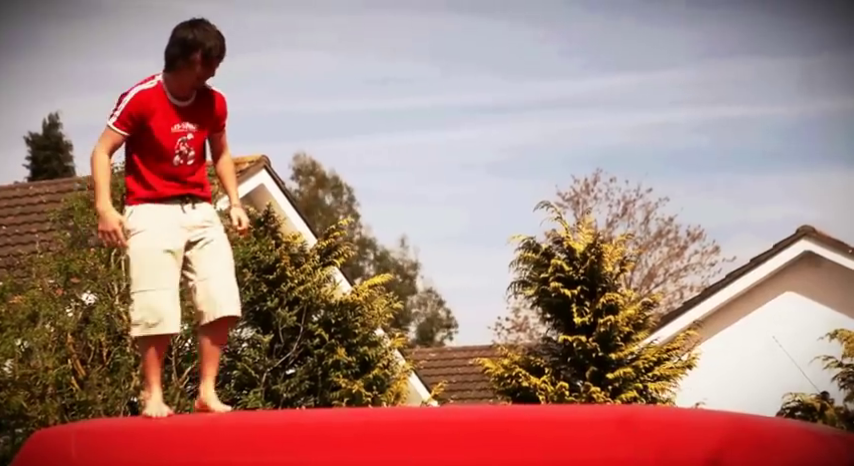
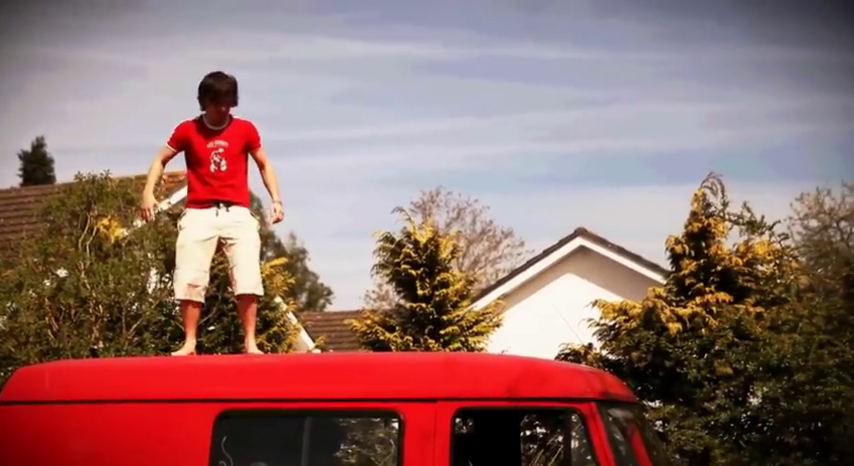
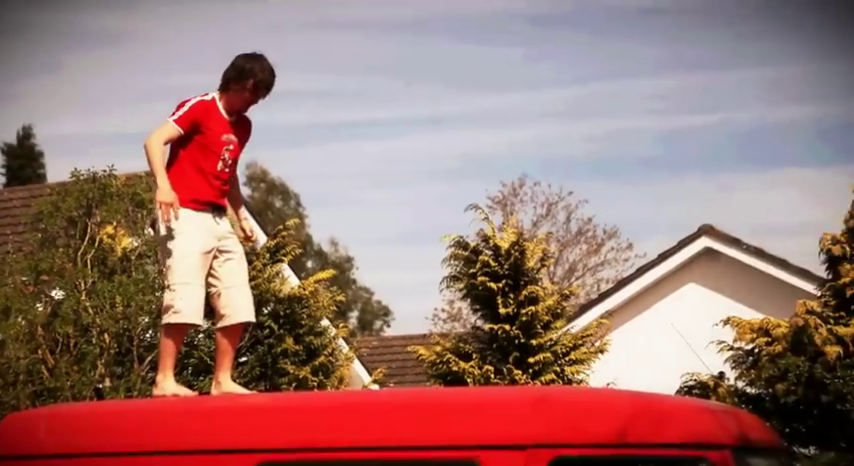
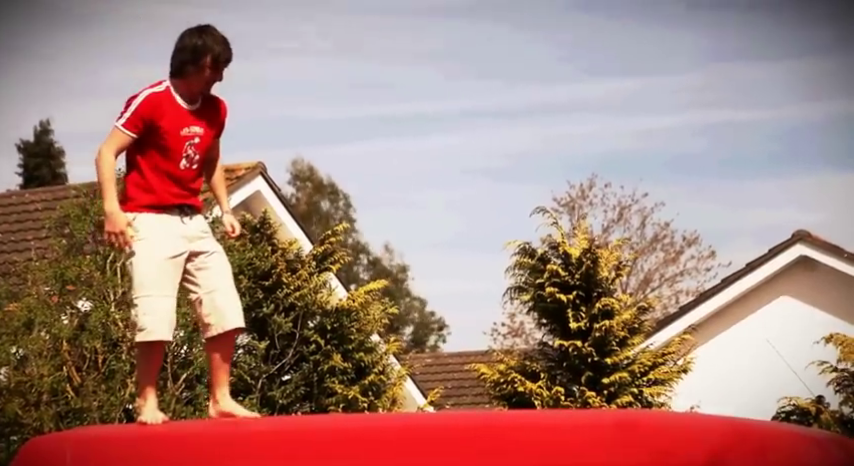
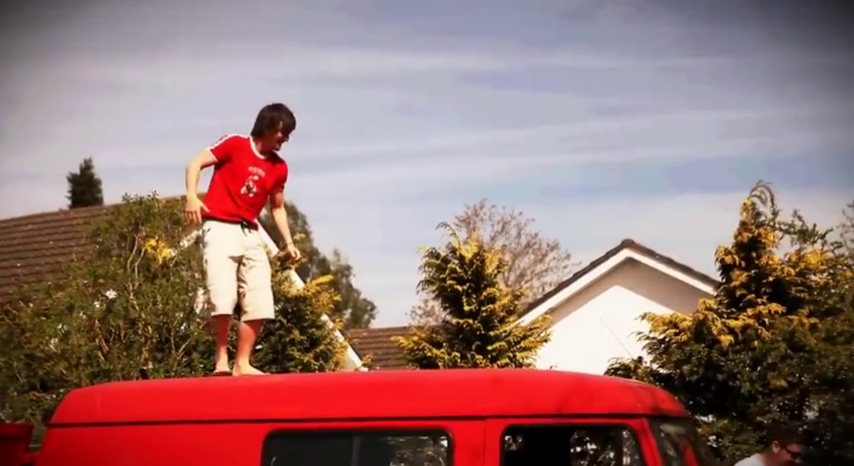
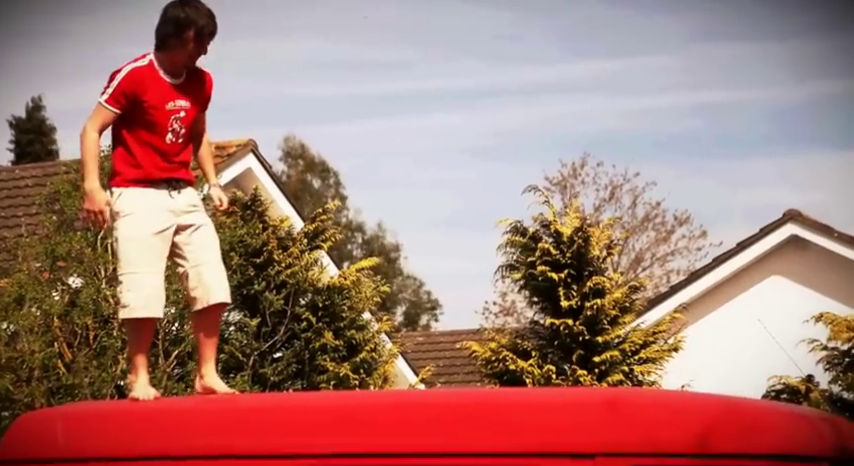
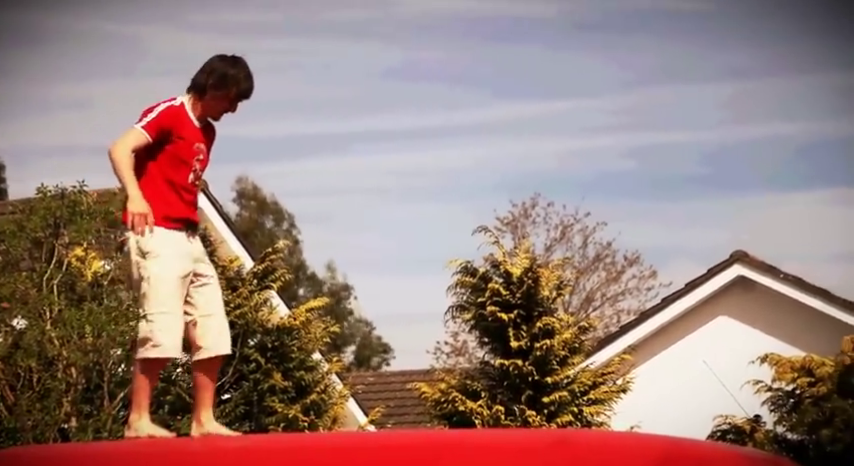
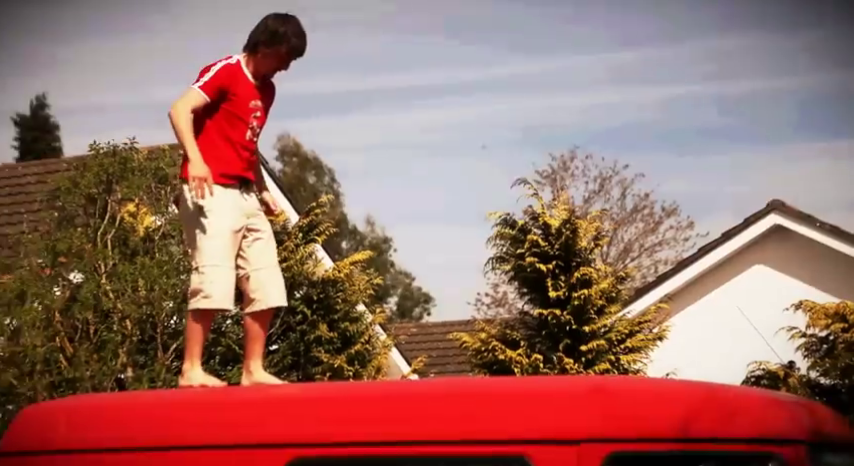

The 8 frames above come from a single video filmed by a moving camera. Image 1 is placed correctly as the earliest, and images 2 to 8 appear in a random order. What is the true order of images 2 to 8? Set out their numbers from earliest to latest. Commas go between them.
6, 4, 7, 8, 3, 5, 2
